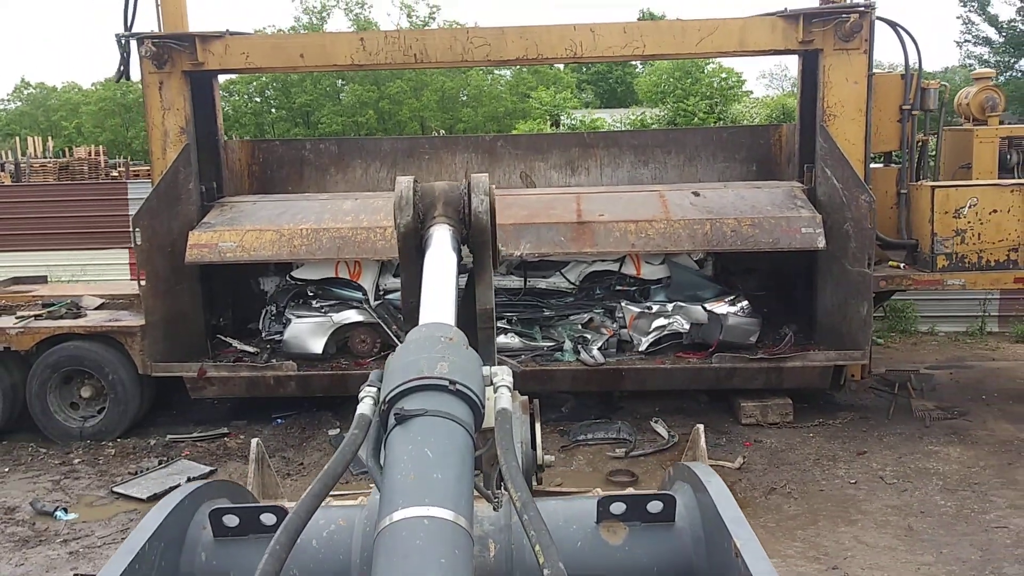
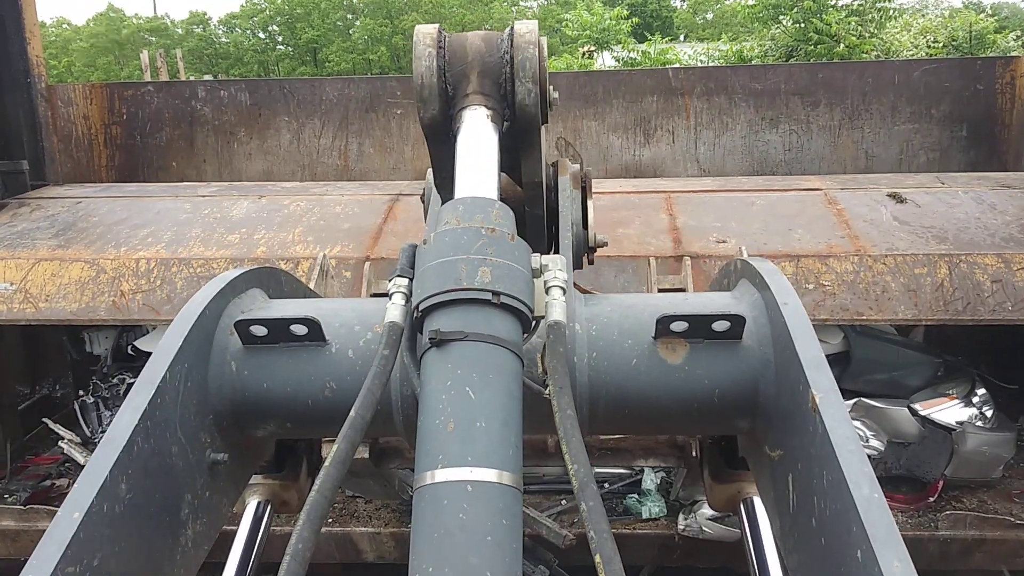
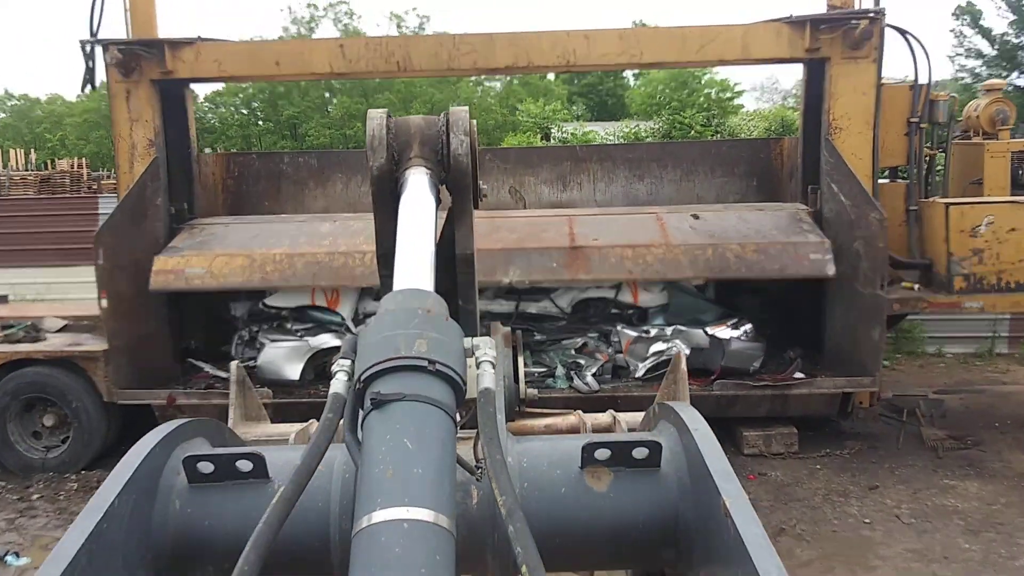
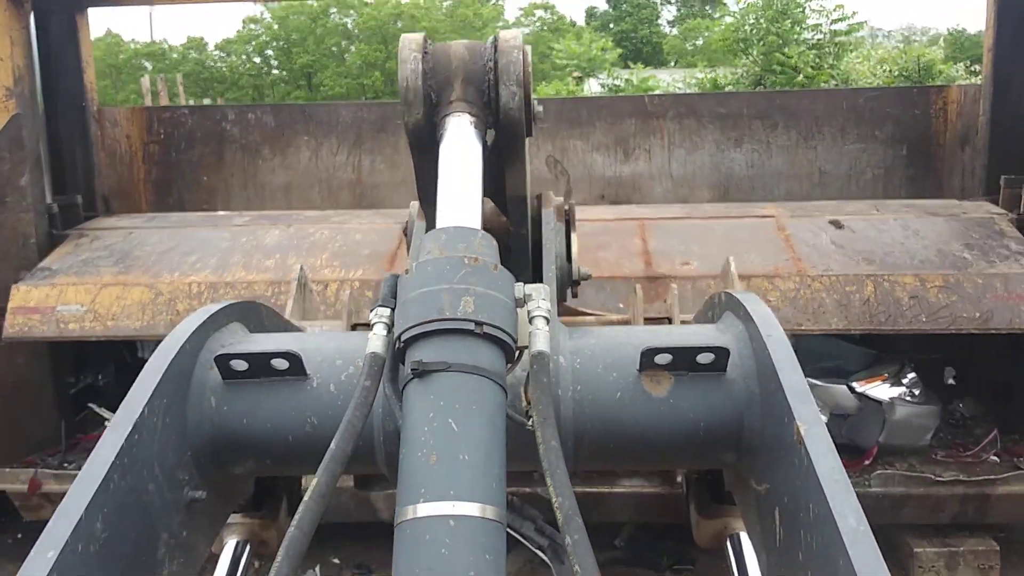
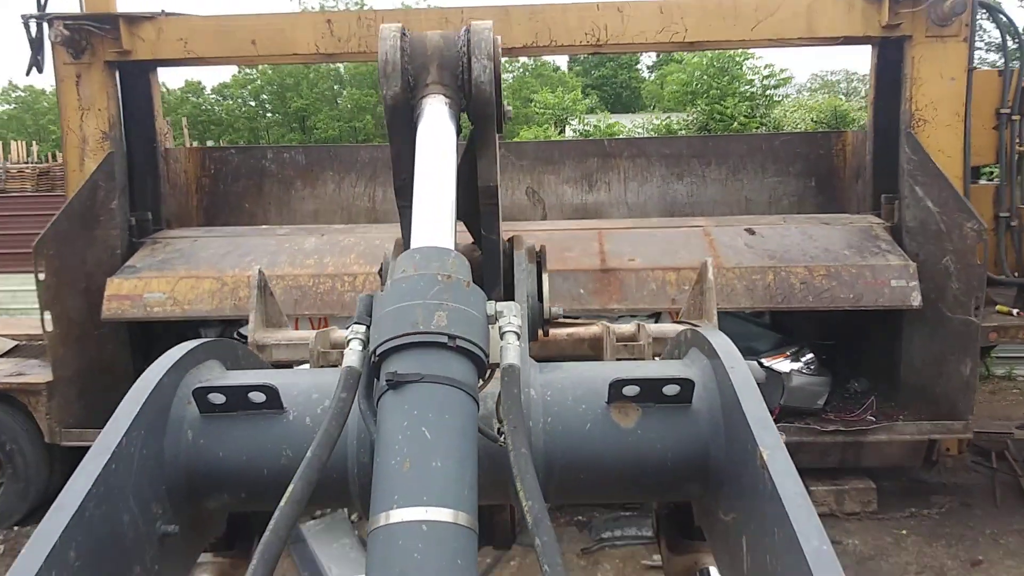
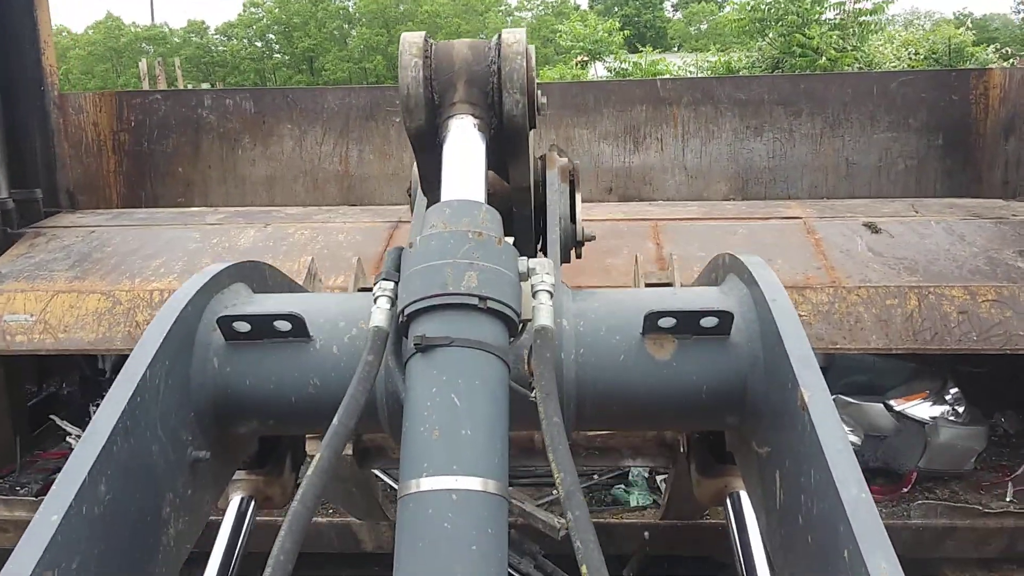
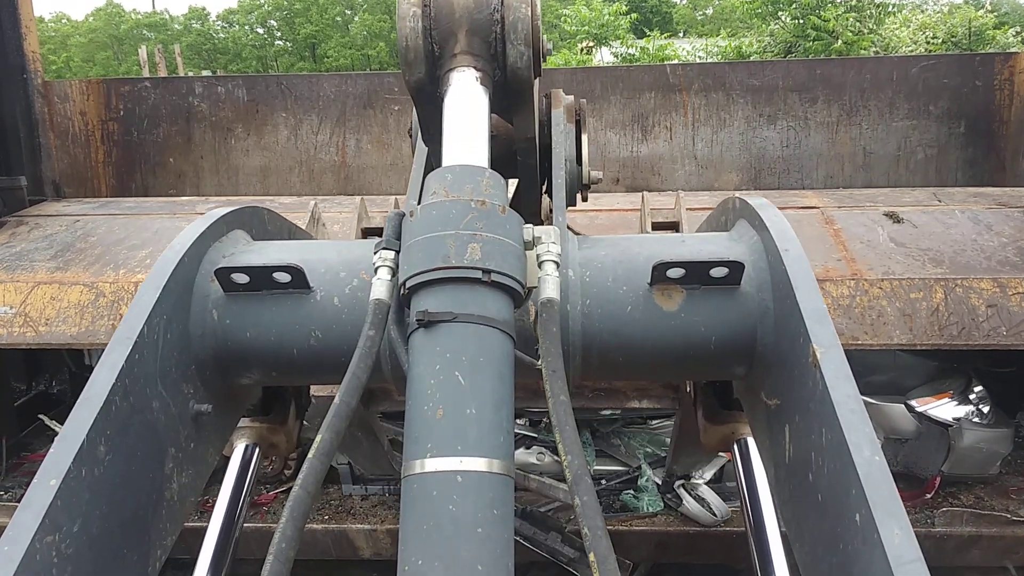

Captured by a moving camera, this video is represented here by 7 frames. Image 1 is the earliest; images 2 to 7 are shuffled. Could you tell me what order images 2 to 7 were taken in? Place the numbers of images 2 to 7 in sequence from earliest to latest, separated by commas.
3, 5, 4, 6, 7, 2
